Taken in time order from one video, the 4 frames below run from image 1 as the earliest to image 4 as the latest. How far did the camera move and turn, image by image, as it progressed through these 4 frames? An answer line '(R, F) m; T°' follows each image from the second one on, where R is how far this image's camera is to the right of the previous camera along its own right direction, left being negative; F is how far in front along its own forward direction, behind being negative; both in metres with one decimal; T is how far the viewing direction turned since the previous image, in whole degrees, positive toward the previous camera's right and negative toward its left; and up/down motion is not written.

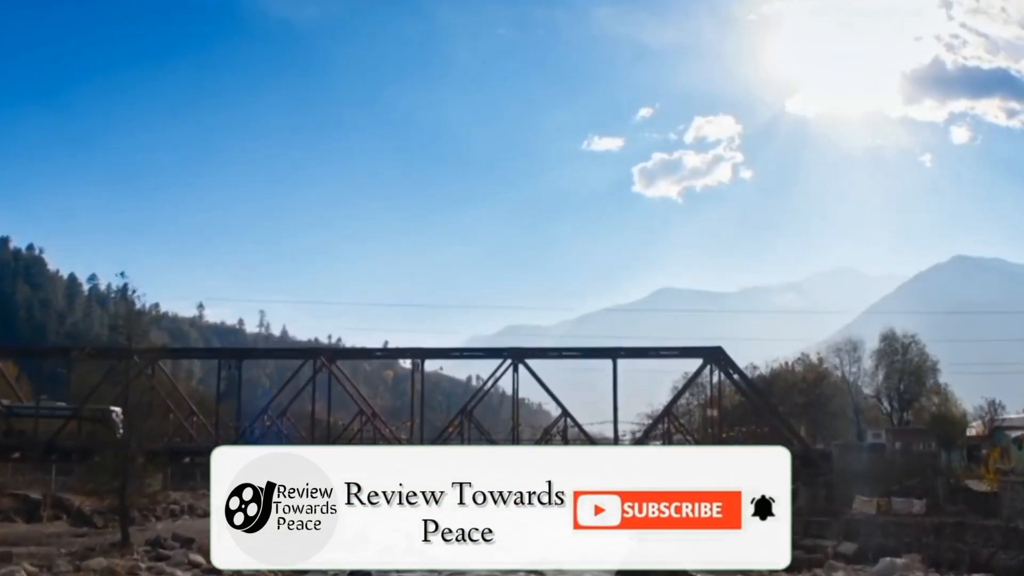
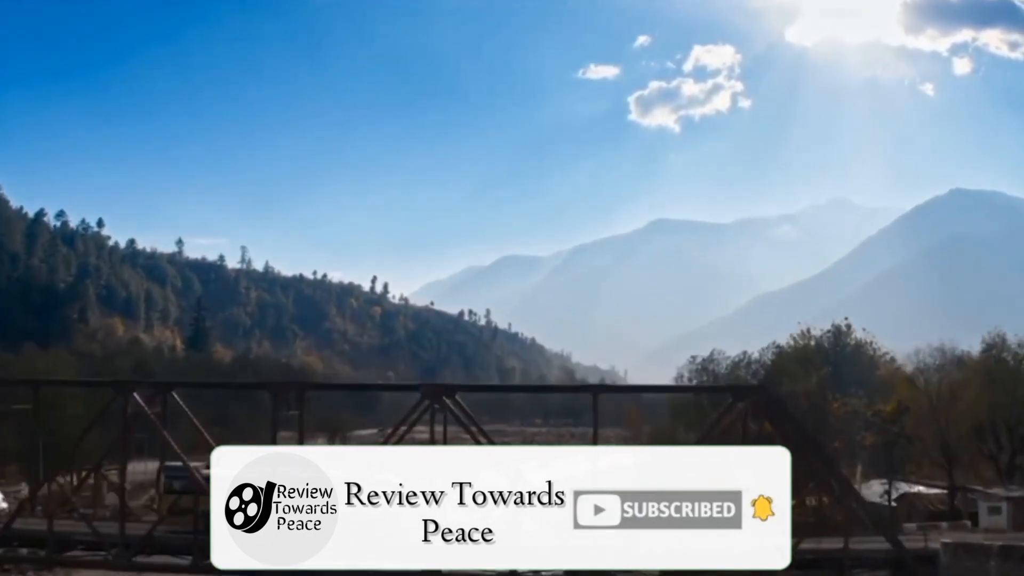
(+0.8, +5.9) m; 0°
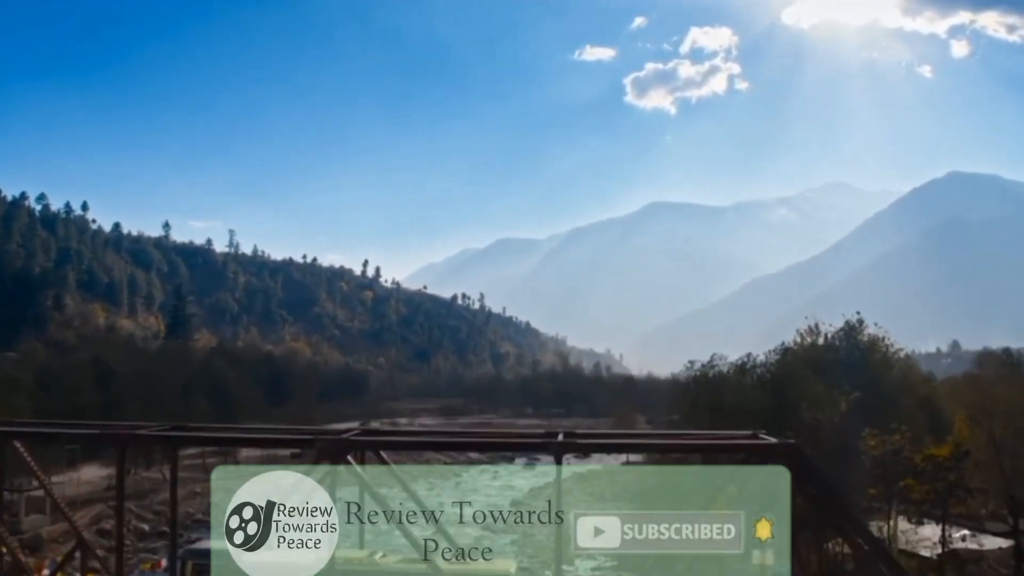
(+0.5, +2.6) m; 0°
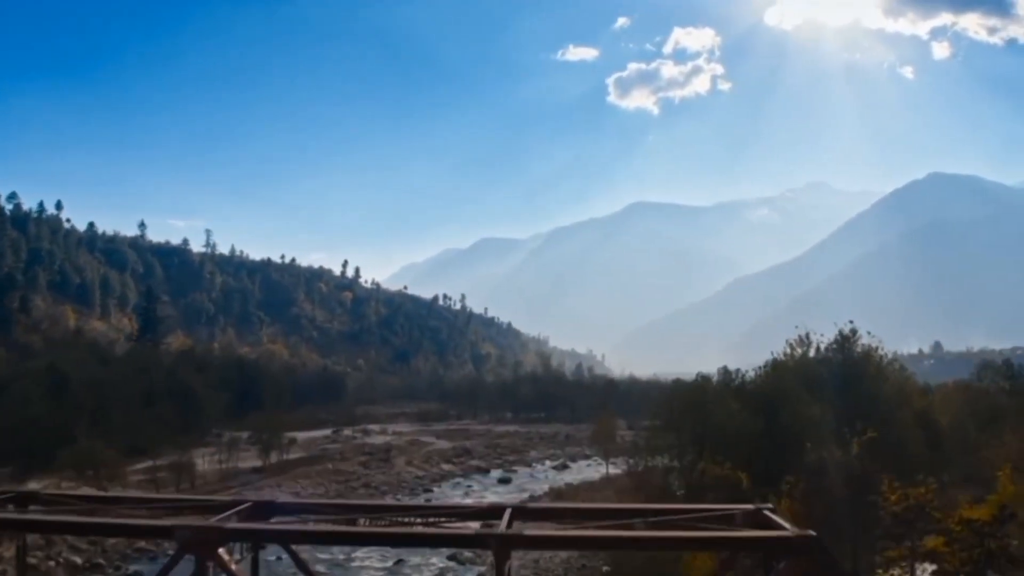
(+0.4, +1.5) m; +1°
